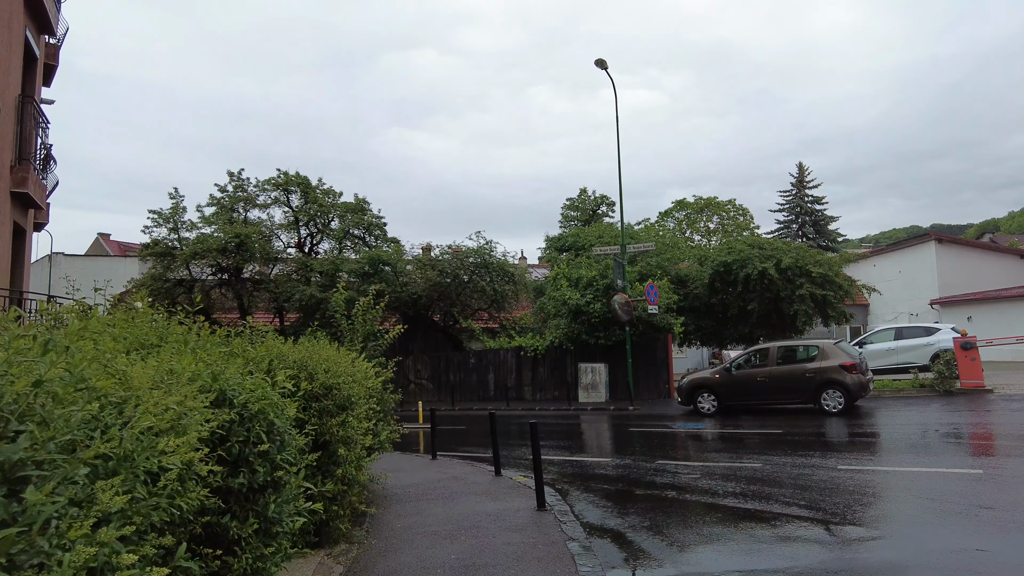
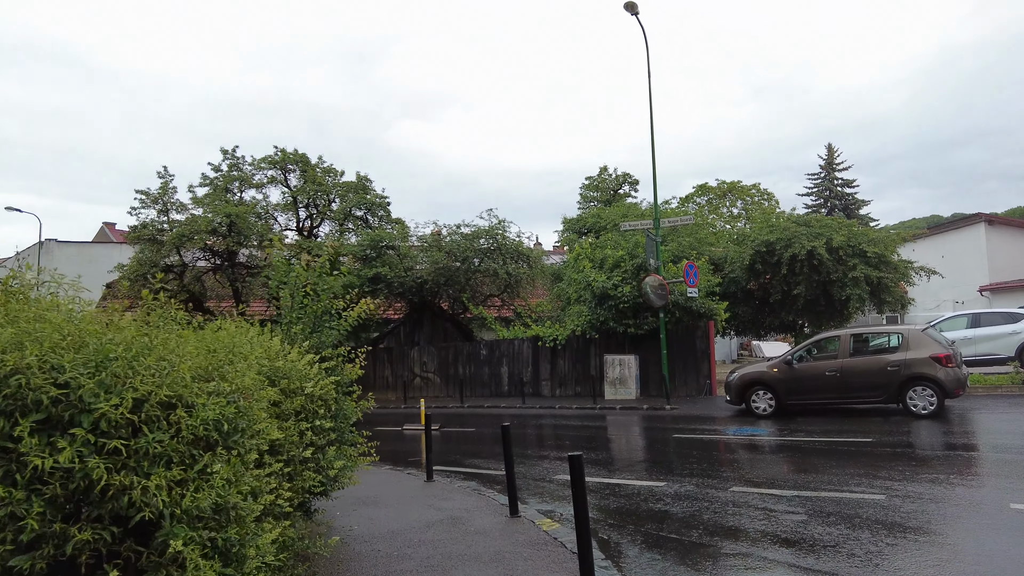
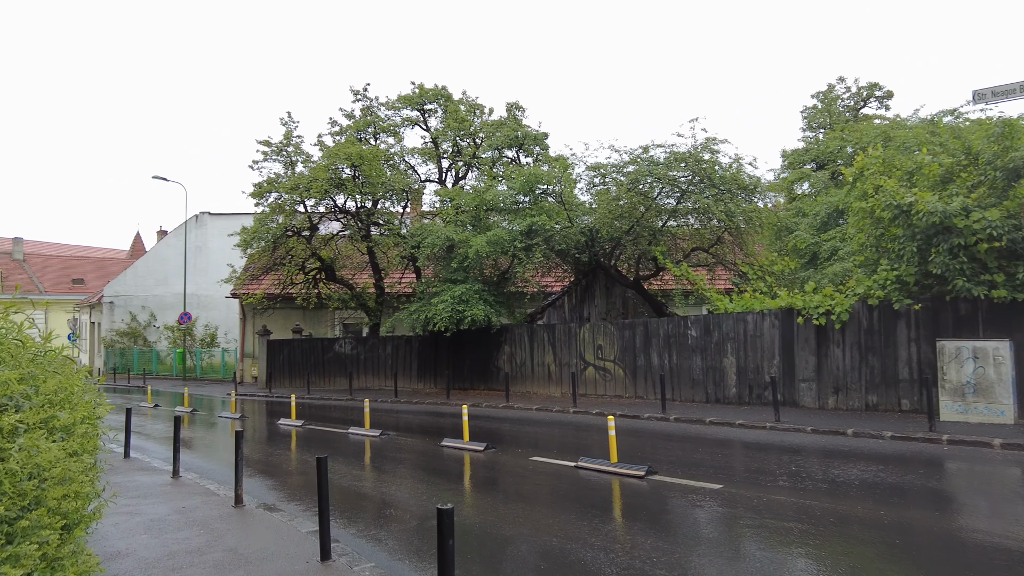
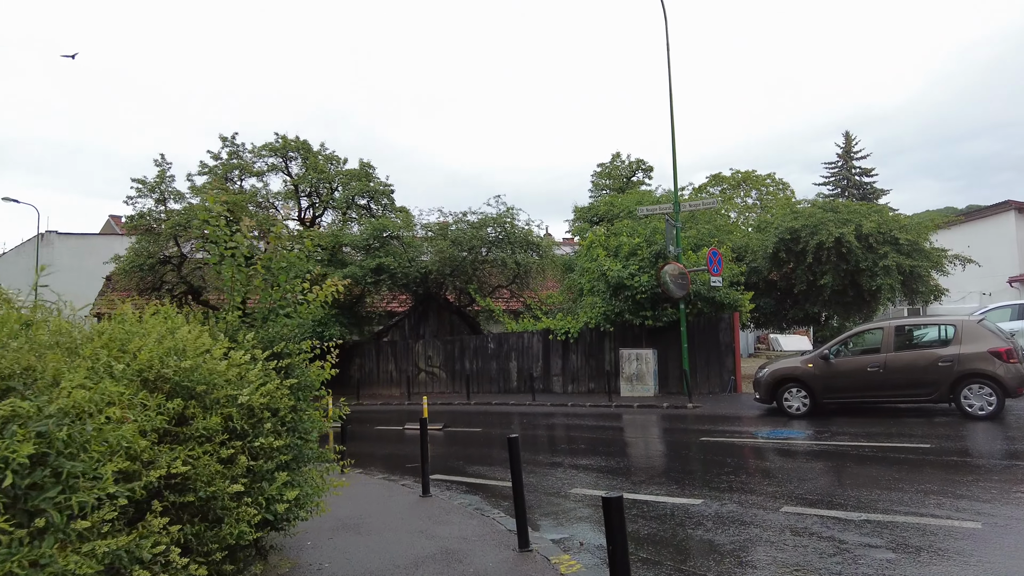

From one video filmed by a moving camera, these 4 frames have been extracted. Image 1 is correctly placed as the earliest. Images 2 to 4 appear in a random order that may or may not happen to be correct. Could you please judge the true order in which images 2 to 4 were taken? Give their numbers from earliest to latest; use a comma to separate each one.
2, 4, 3
